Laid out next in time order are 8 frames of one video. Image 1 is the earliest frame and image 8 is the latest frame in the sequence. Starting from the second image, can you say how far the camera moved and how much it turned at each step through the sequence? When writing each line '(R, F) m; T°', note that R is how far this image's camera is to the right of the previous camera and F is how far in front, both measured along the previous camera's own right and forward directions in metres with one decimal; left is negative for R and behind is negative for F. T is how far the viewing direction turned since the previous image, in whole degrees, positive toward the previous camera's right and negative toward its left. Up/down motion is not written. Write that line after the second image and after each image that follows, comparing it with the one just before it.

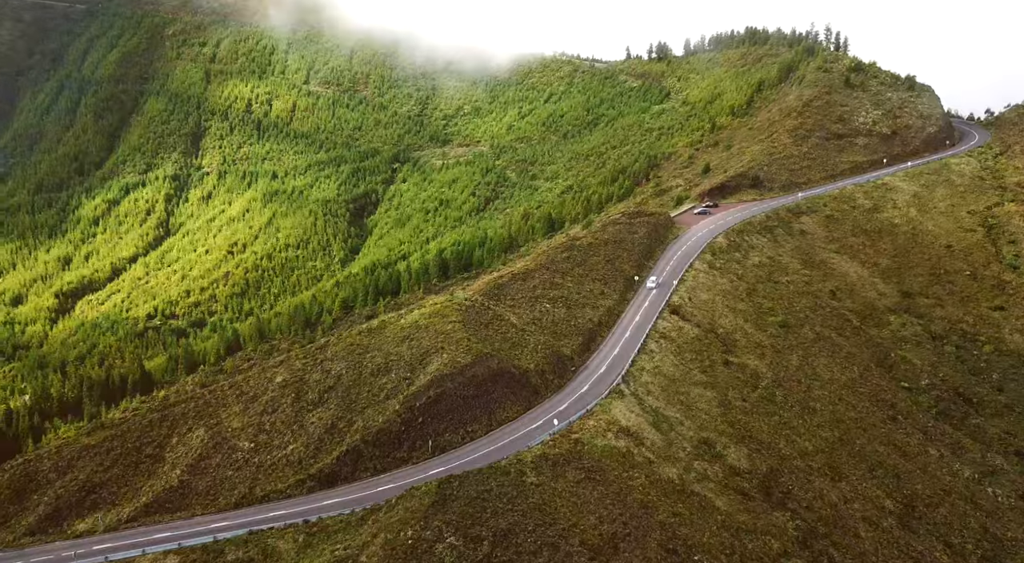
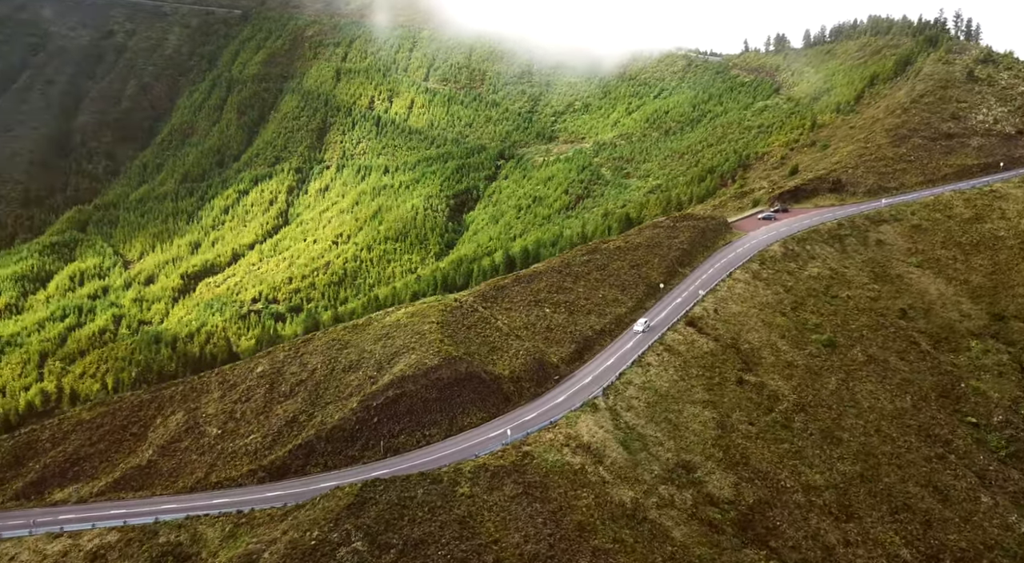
(+8.9, +1.9) m; -9°
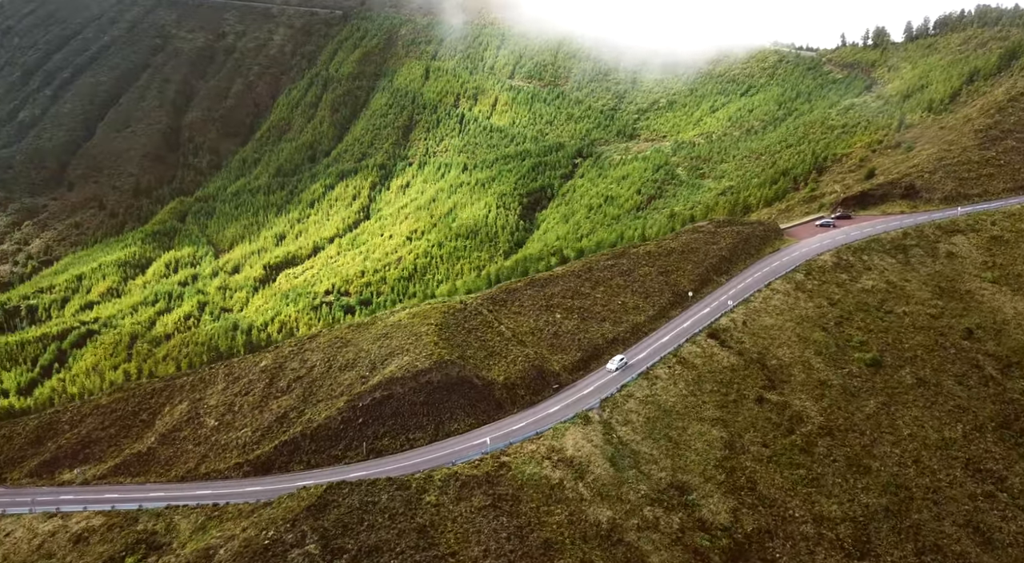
(+5.4, +1.3) m; -6°
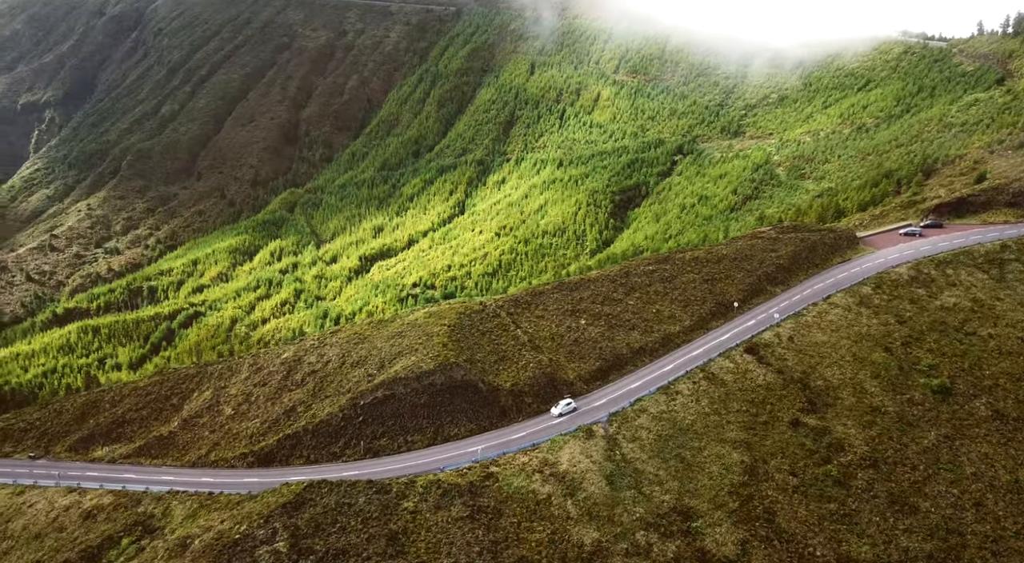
(+5.5, +1.5) m; -8°
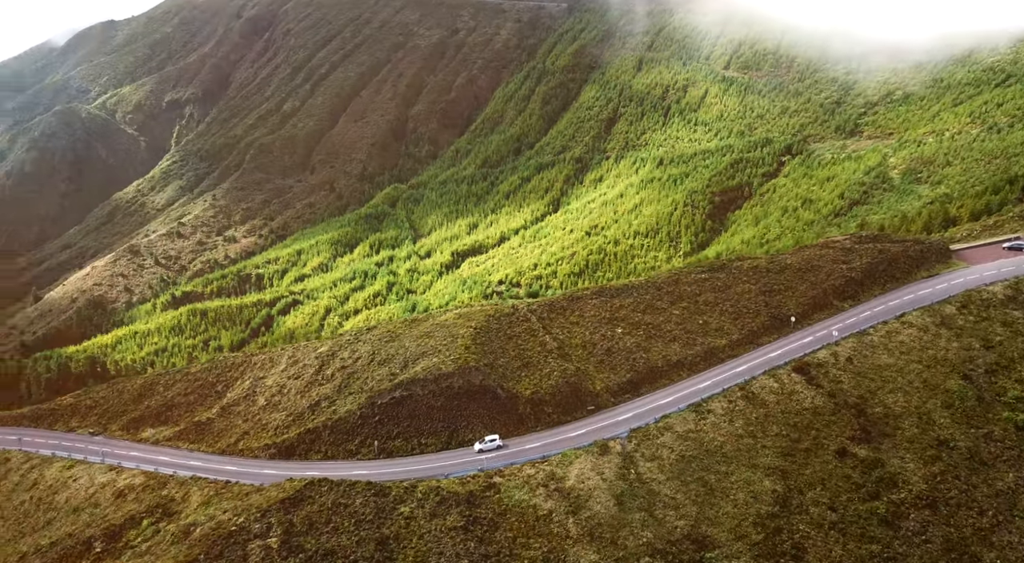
(+4.4, +1.1) m; -8°
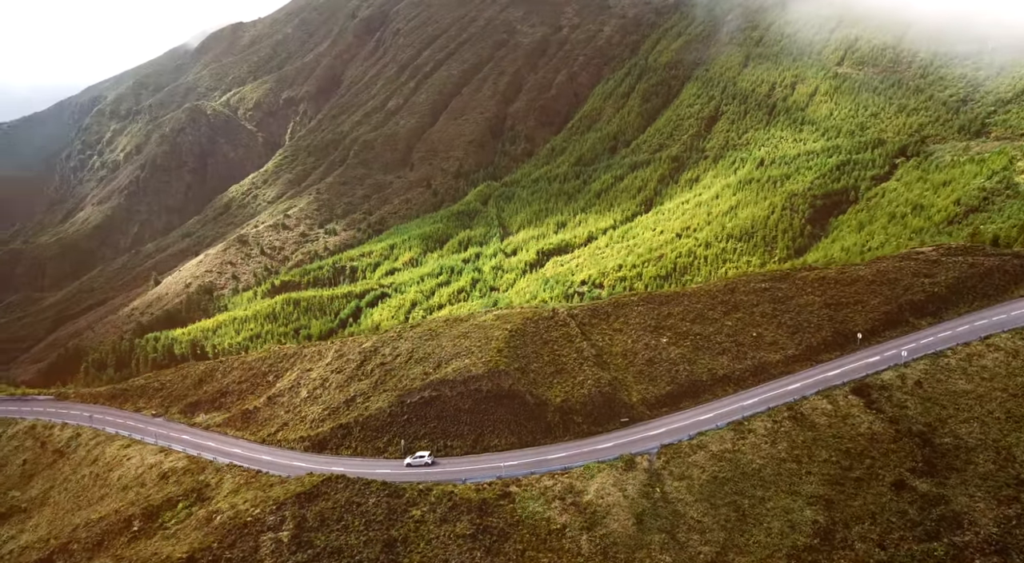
(+3.3, +0.8) m; -7°
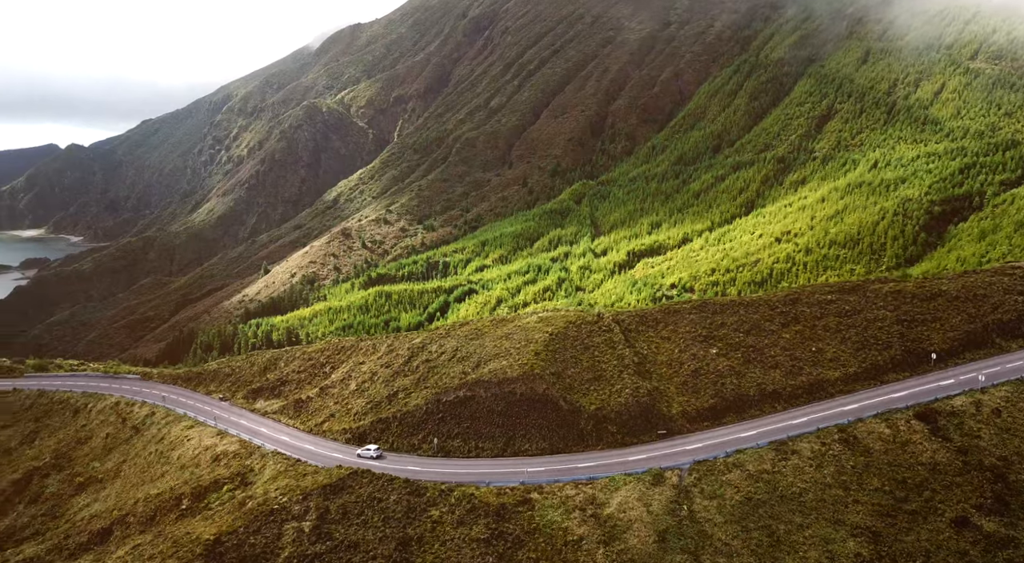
(+3.2, +0.2) m; -8°
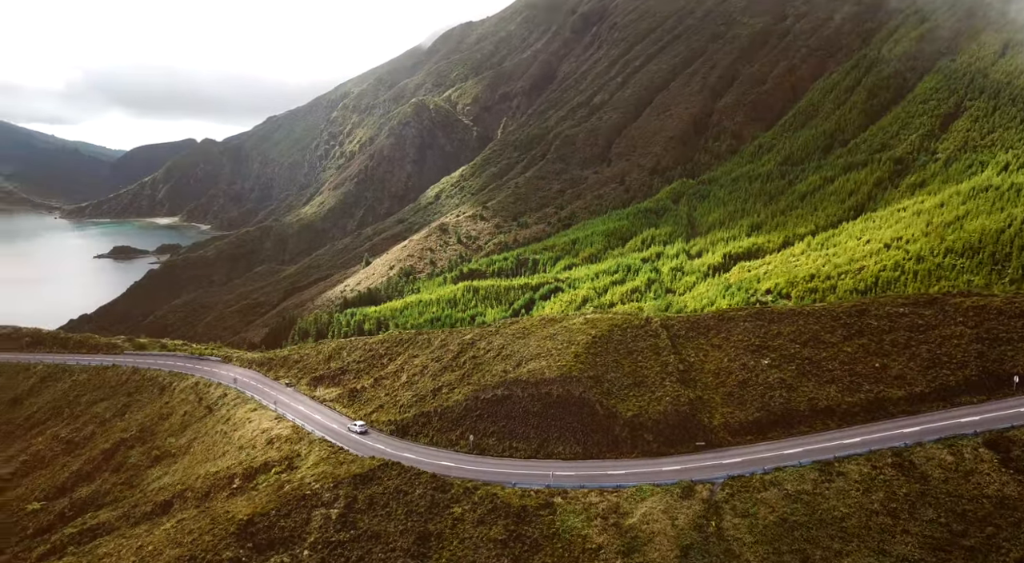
(+3.2, -0.1) m; -8°
